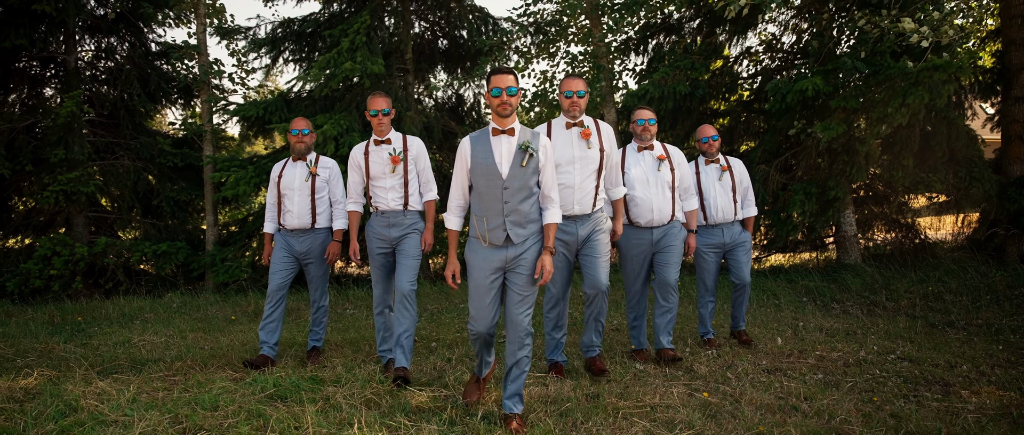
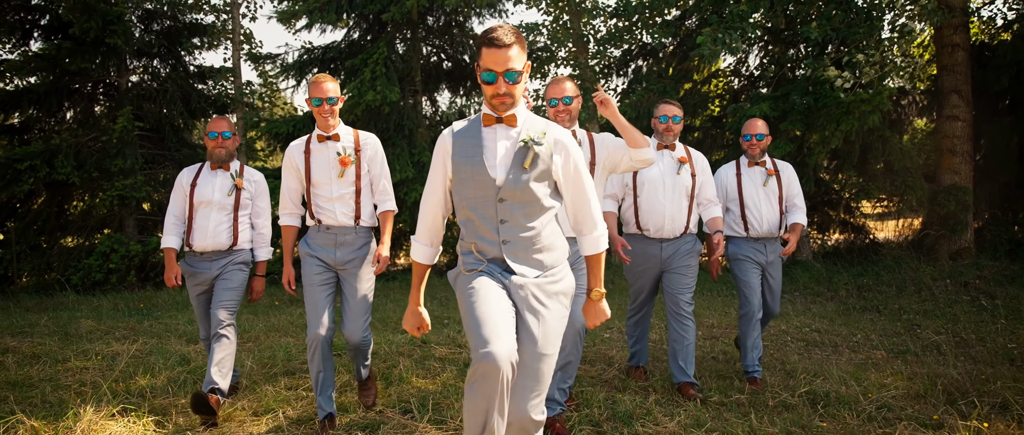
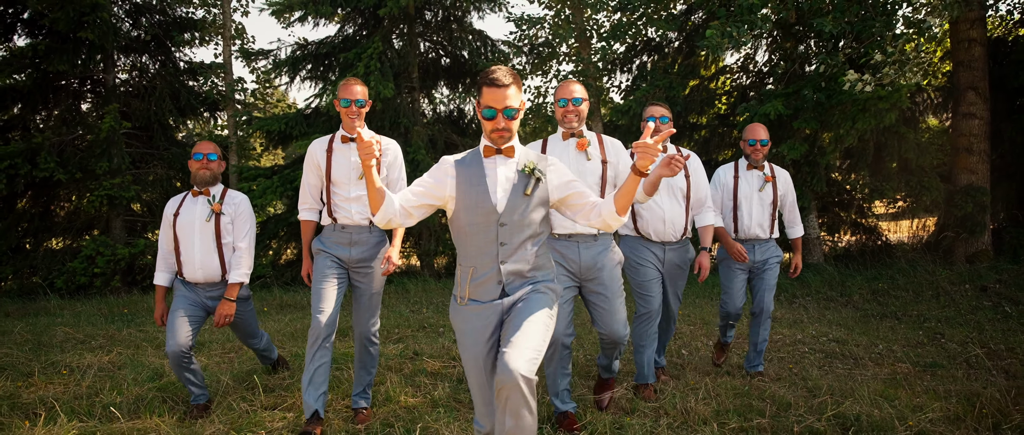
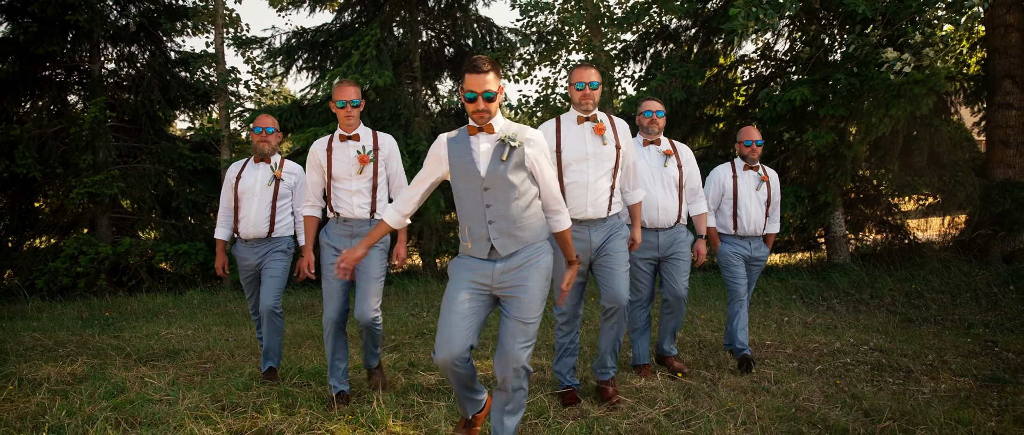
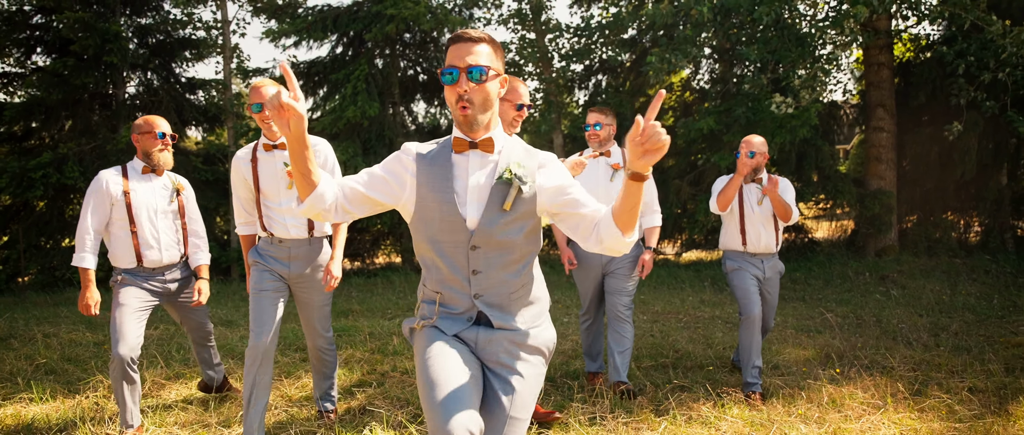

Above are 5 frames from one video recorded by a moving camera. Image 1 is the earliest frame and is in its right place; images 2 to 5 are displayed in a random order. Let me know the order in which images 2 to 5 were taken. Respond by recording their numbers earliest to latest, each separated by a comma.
4, 3, 2, 5
